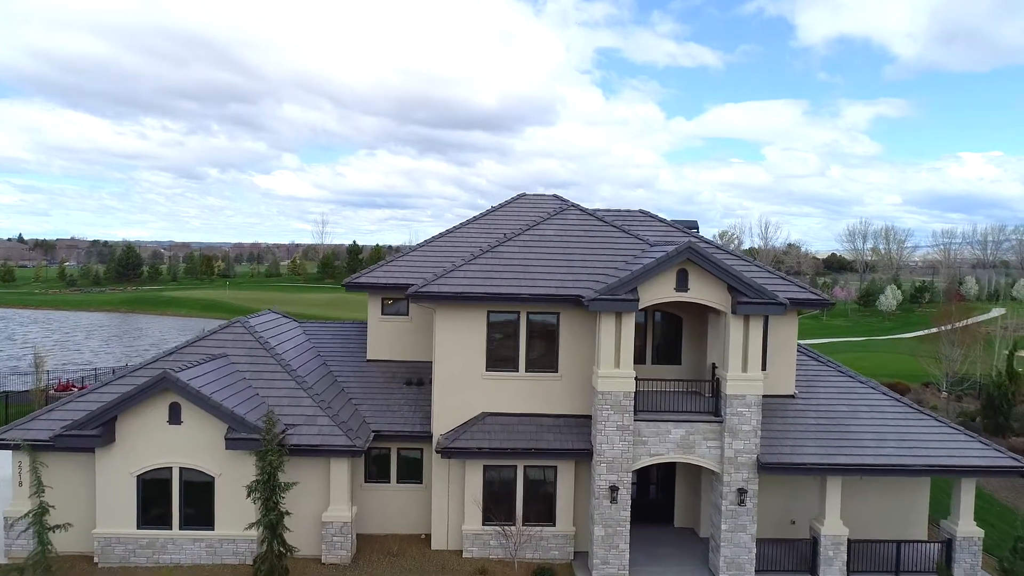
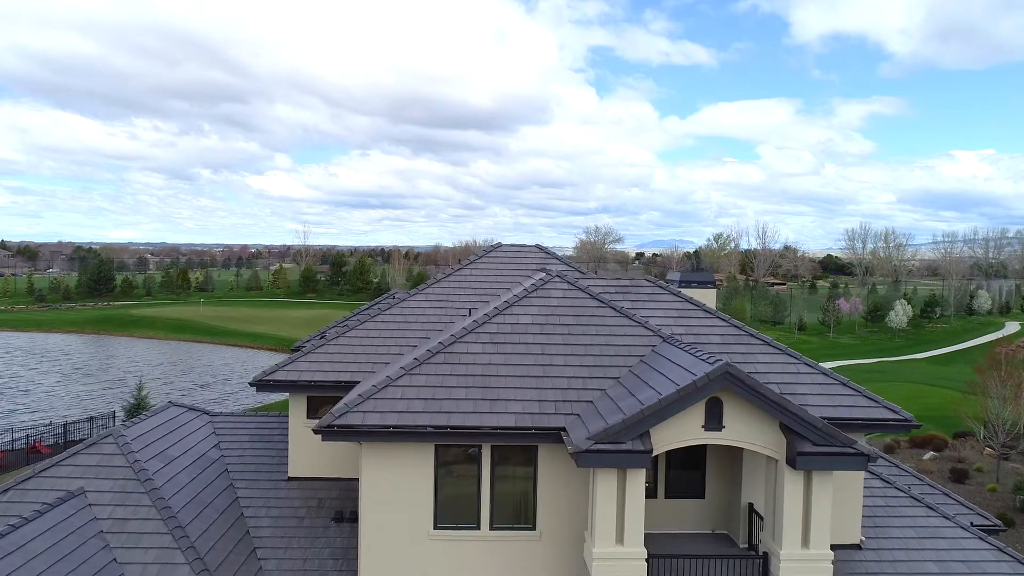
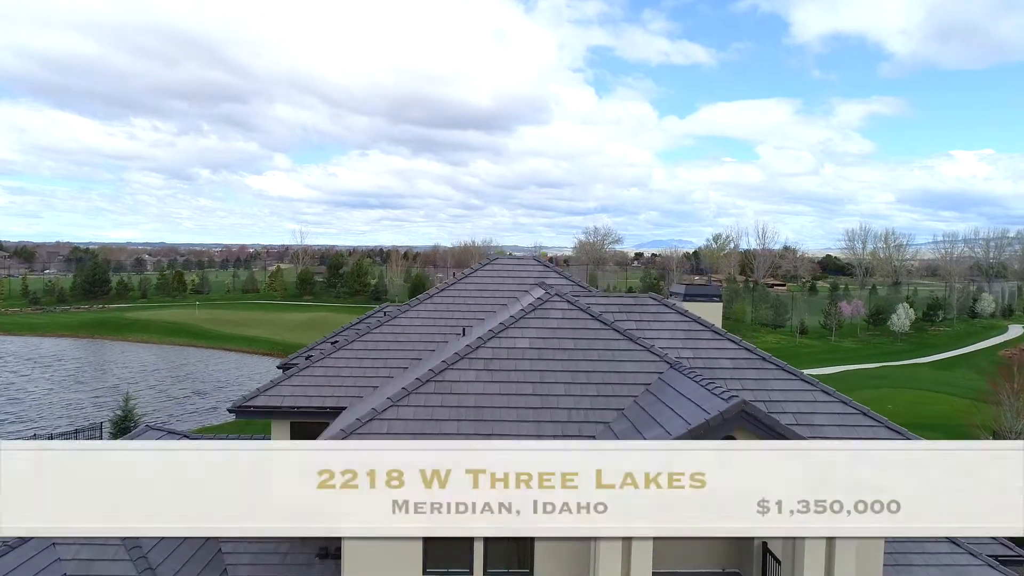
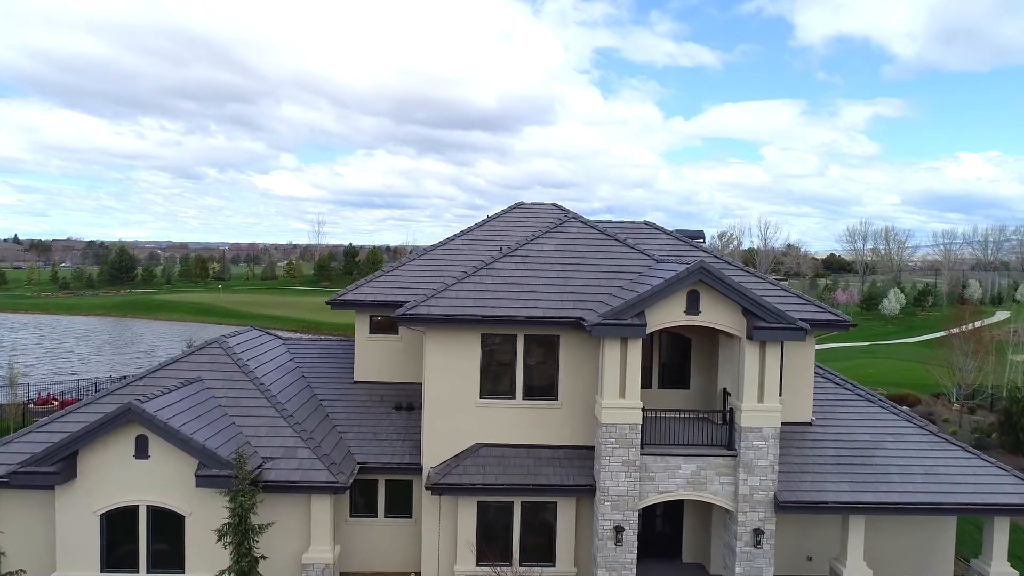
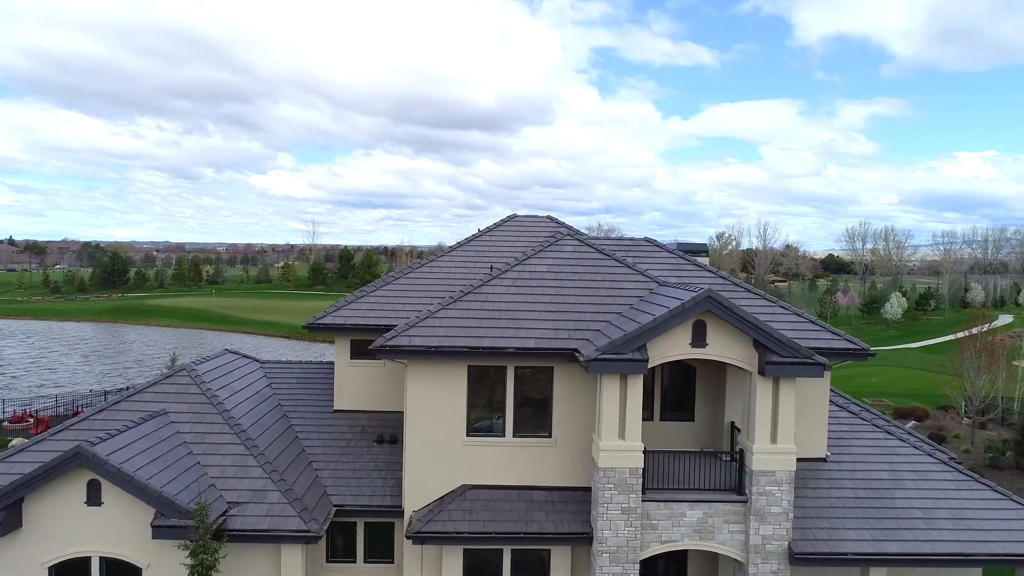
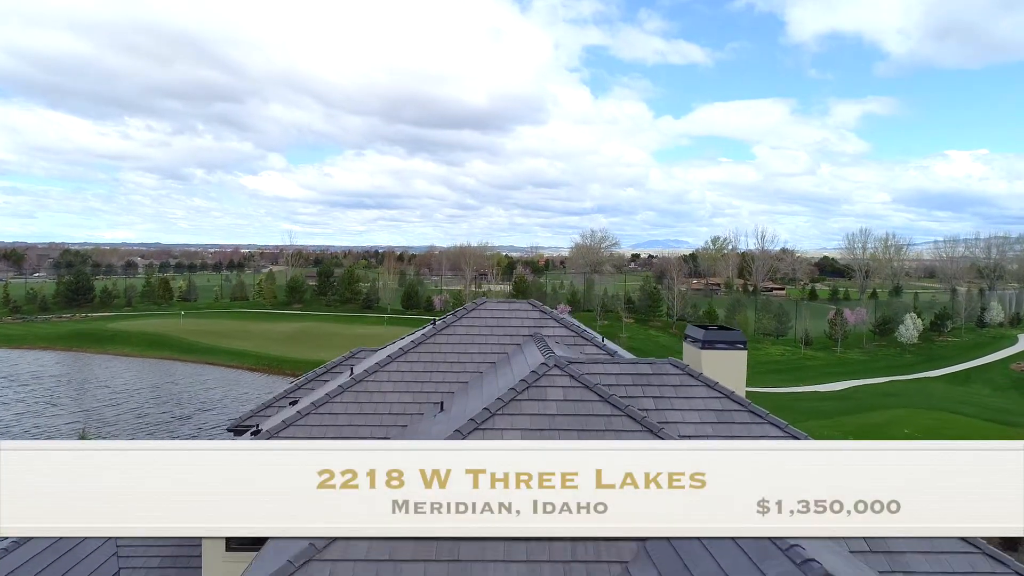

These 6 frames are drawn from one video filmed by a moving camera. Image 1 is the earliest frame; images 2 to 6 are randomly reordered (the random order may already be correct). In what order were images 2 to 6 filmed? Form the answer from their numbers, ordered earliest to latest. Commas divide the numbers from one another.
4, 5, 2, 3, 6
